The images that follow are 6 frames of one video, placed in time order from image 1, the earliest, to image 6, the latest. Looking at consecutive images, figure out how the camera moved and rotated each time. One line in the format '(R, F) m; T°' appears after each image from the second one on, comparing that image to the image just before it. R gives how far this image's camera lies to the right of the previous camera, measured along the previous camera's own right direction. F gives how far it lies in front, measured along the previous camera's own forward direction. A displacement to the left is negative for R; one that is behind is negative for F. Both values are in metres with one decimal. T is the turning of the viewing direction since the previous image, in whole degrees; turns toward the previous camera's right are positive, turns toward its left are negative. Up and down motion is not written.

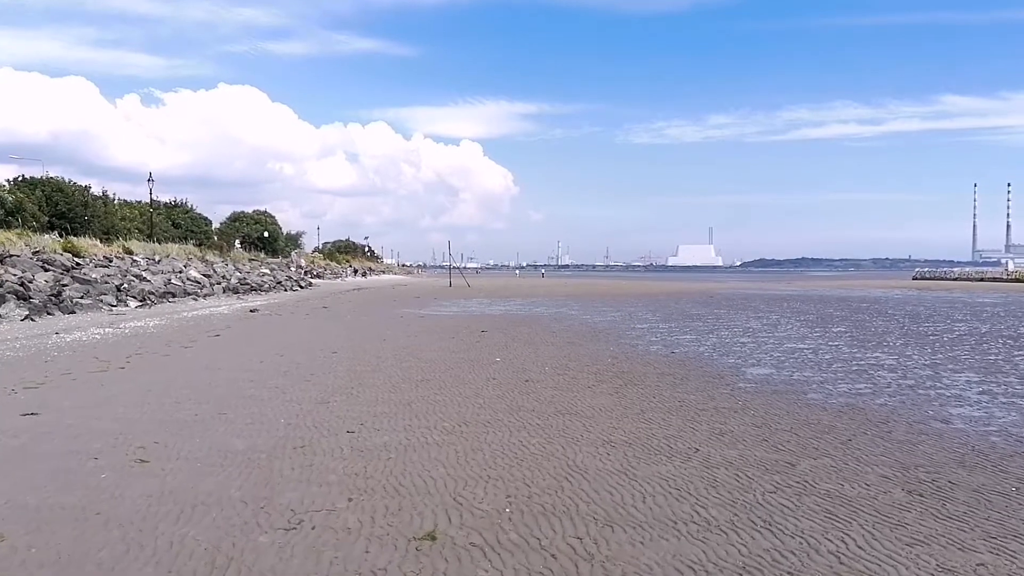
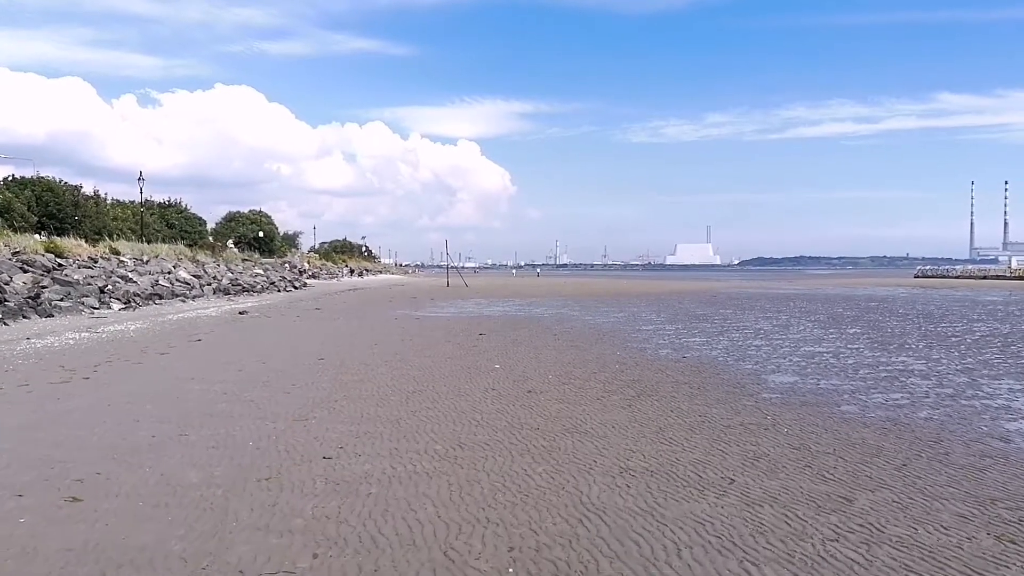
(0.0, +1.1) m; 0°
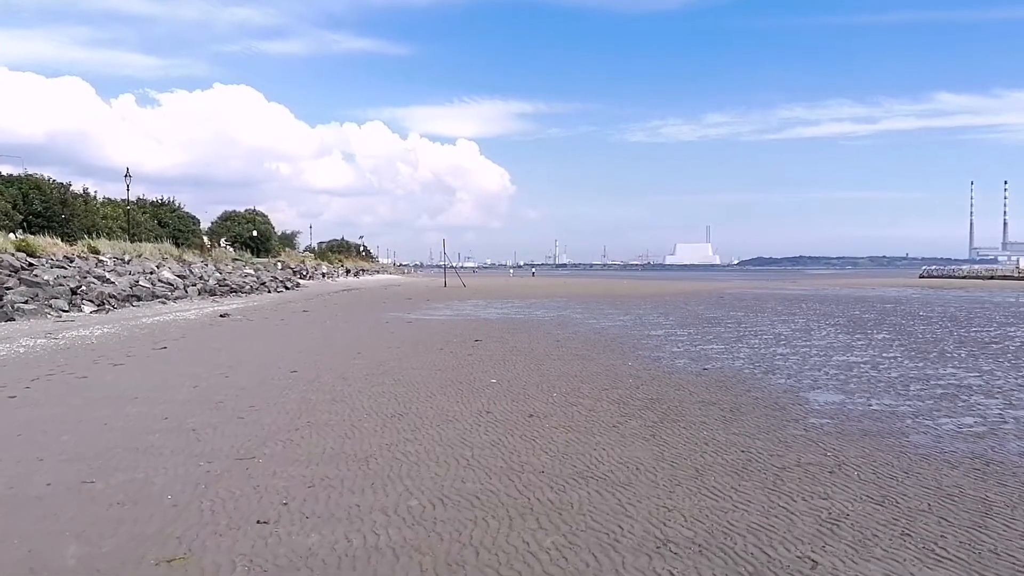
(0.0, +1.7) m; 0°
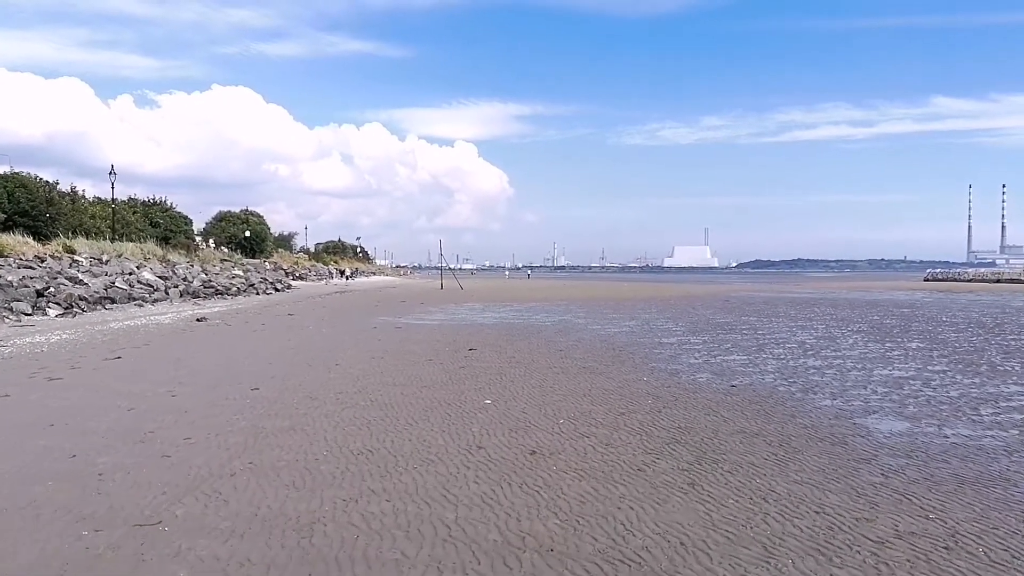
(0.0, +1.7) m; 0°
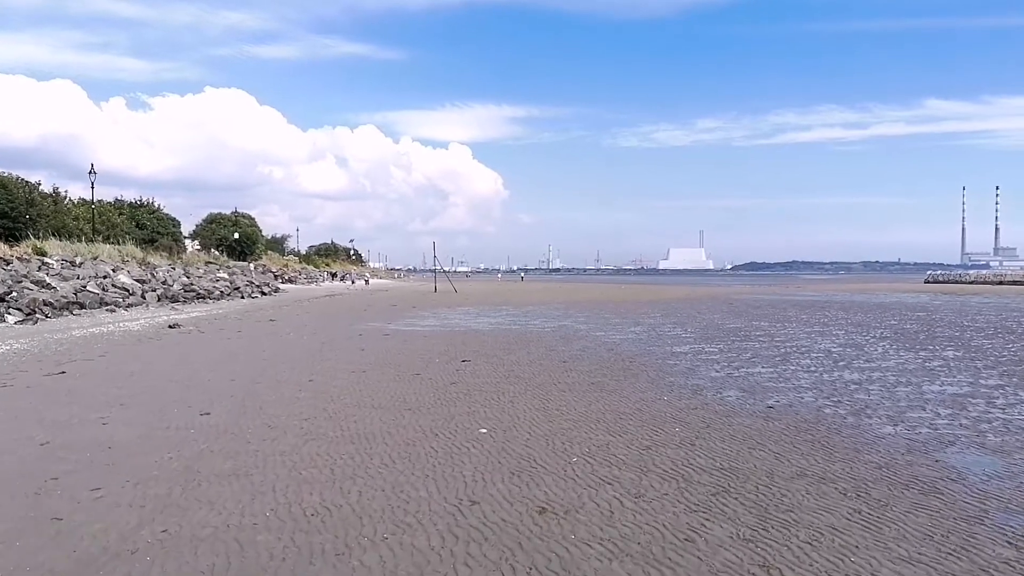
(-0.1, +1.6) m; 0°
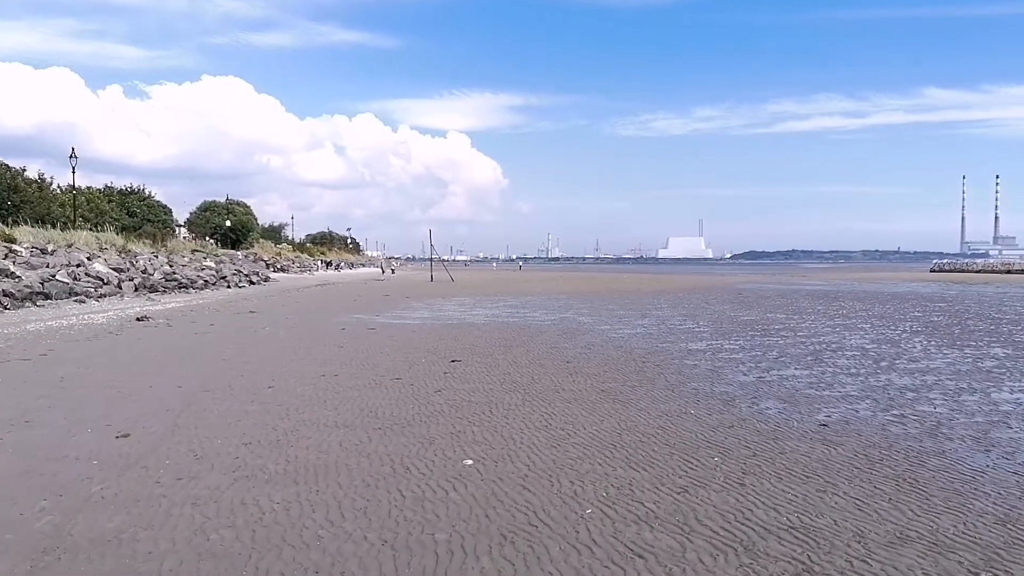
(0.0, +1.8) m; 0°
